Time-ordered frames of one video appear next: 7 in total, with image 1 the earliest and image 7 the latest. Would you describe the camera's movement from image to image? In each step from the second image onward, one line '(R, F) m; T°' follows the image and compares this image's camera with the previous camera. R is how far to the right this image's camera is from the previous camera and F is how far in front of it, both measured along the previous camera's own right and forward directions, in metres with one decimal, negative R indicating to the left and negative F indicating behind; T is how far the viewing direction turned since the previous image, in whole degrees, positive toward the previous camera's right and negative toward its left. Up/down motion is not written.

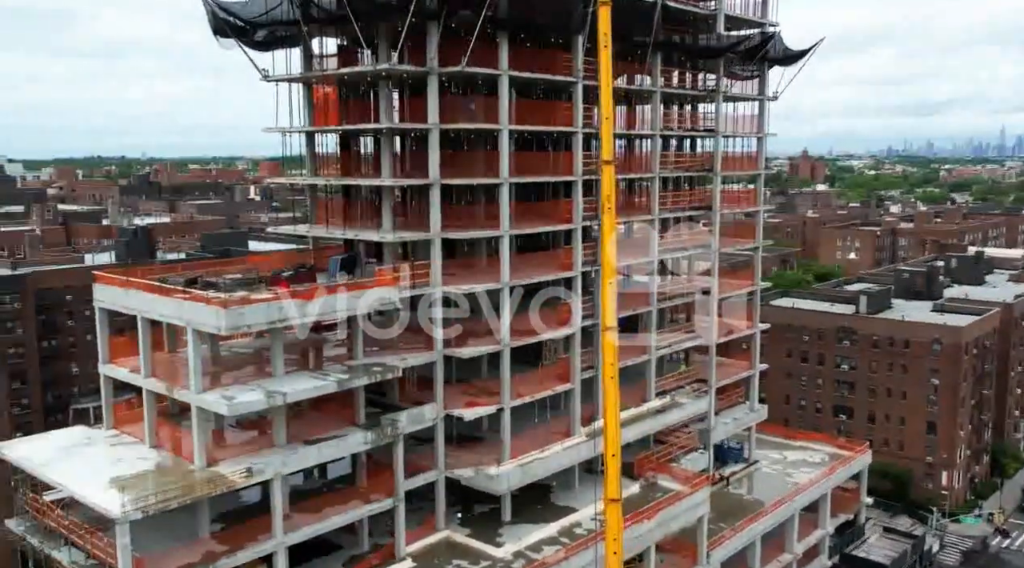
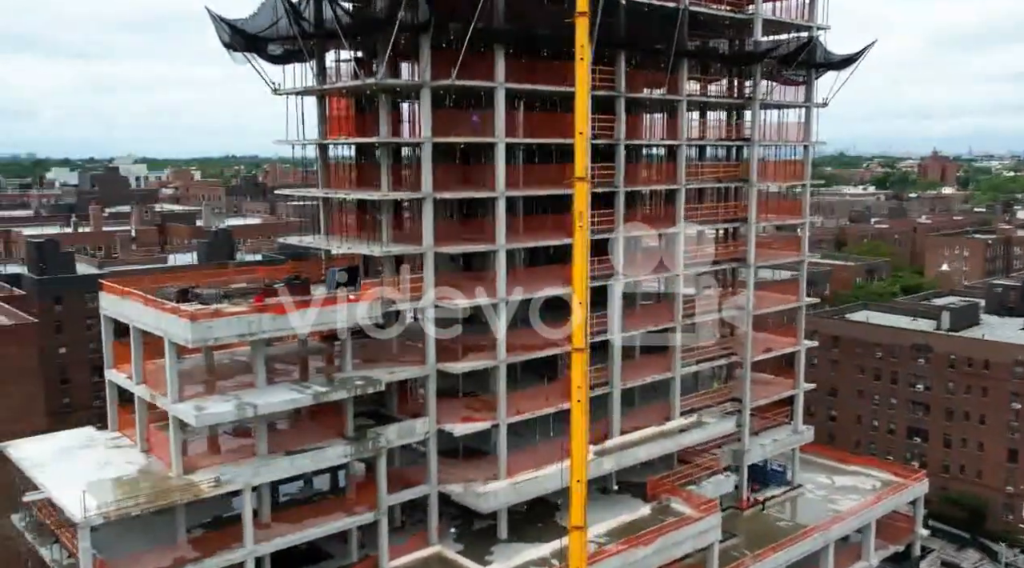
(+4.7, +0.9) m; -7°
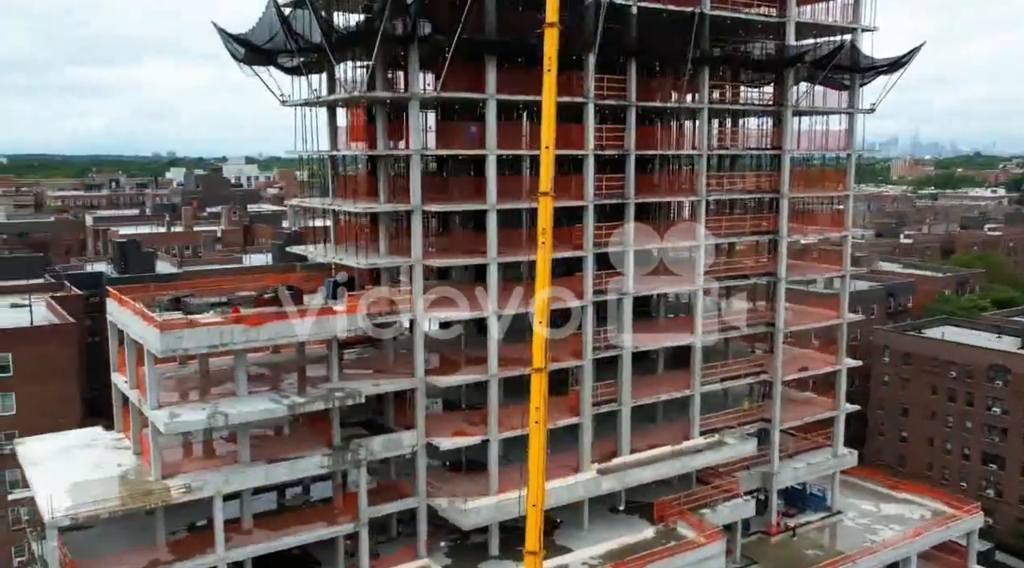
(+4.8, +0.8) m; -7°
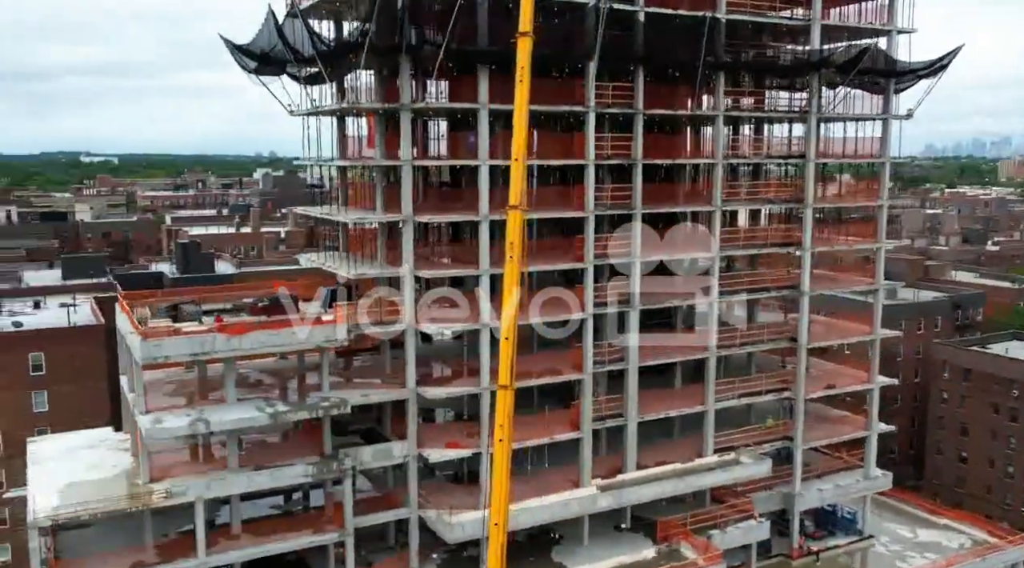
(+3.7, +0.7) m; -6°
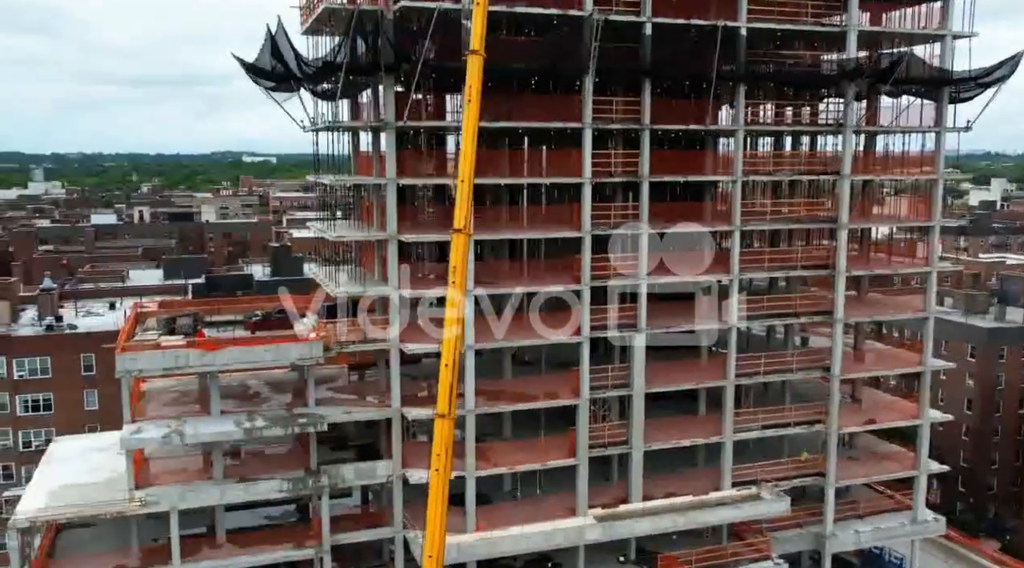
(+5.9, +1.4) m; -9°
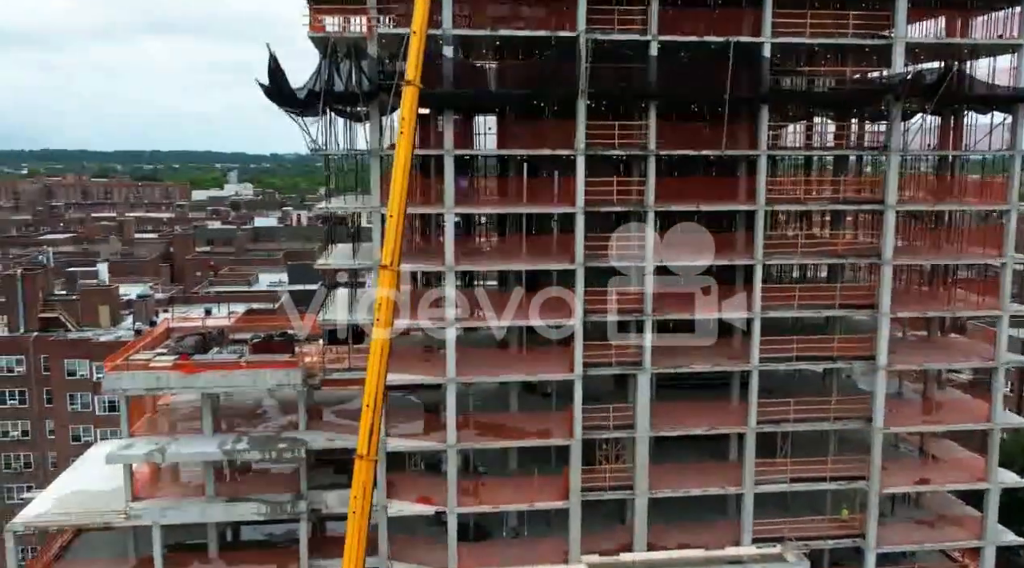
(+7.4, +2.1) m; -12°
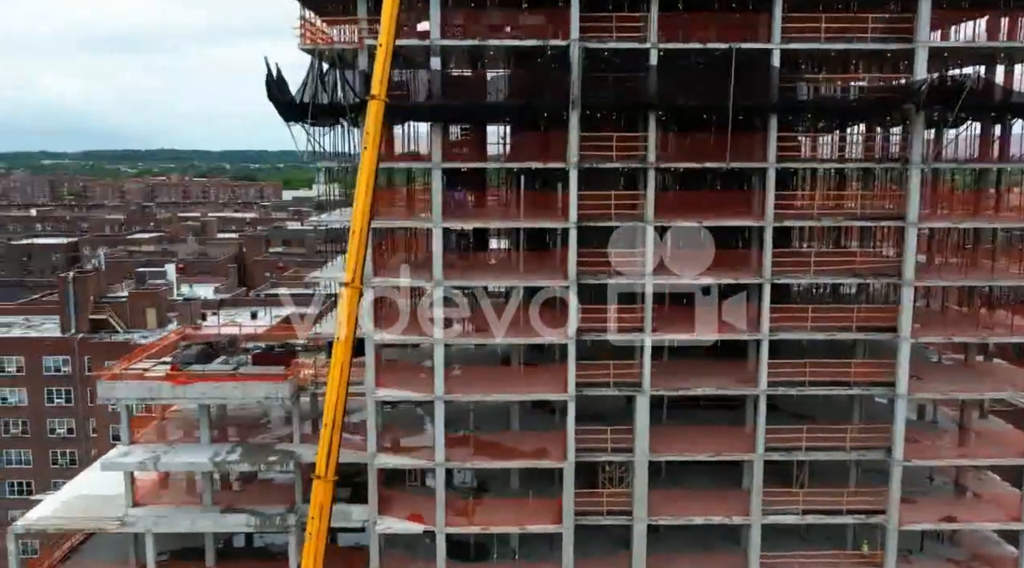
(+3.7, +1.1) m; -6°
